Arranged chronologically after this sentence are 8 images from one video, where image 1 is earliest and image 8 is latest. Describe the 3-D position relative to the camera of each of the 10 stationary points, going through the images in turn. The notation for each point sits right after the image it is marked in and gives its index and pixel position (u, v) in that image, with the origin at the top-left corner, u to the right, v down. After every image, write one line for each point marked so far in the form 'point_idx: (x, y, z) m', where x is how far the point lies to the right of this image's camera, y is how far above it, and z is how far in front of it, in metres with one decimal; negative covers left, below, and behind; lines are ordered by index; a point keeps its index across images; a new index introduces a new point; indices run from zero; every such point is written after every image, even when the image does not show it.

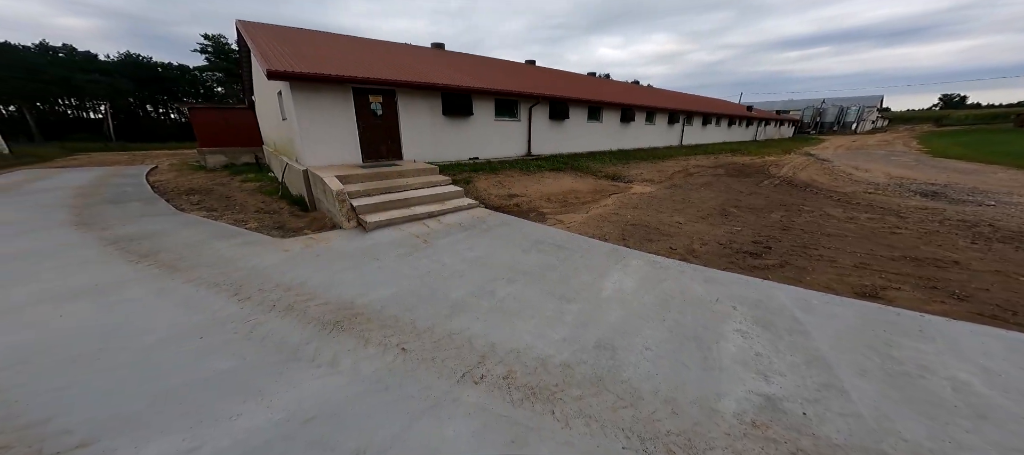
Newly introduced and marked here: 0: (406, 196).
0: (-1.9, +0.7, +6.0) m
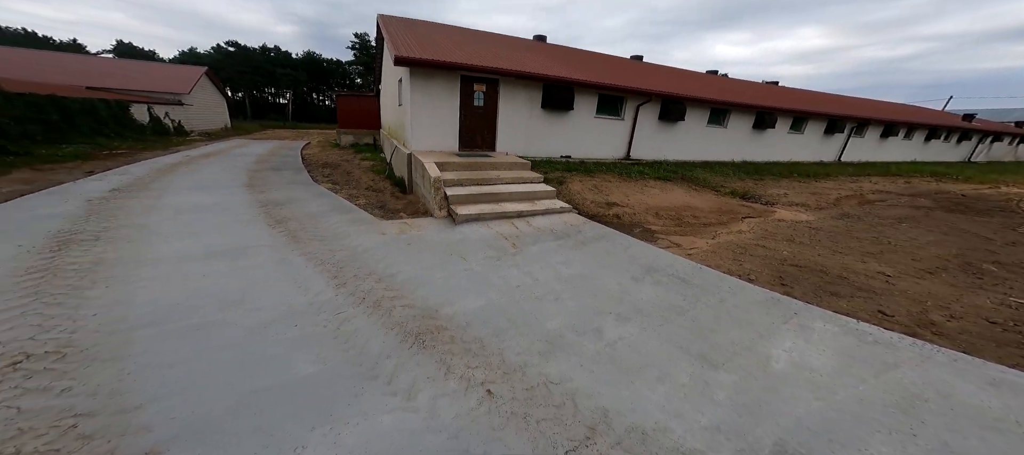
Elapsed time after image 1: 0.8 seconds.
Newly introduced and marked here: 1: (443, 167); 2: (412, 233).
0: (-0.2, +0.7, +5.6) m
1: (-1.3, +1.2, +5.9) m
2: (-1.5, 0.0, +4.8) m
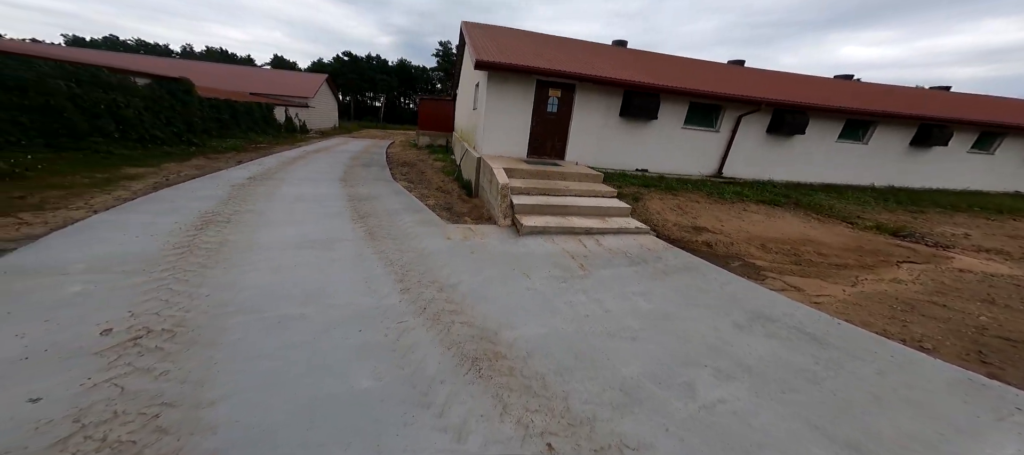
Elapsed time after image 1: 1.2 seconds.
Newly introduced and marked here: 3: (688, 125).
0: (+0.9, +0.4, +5.2) m
1: (-0.1, +1.0, +5.8) m
2: (-0.5, -0.1, +4.7) m
3: (+4.6, +2.6, +8.4) m
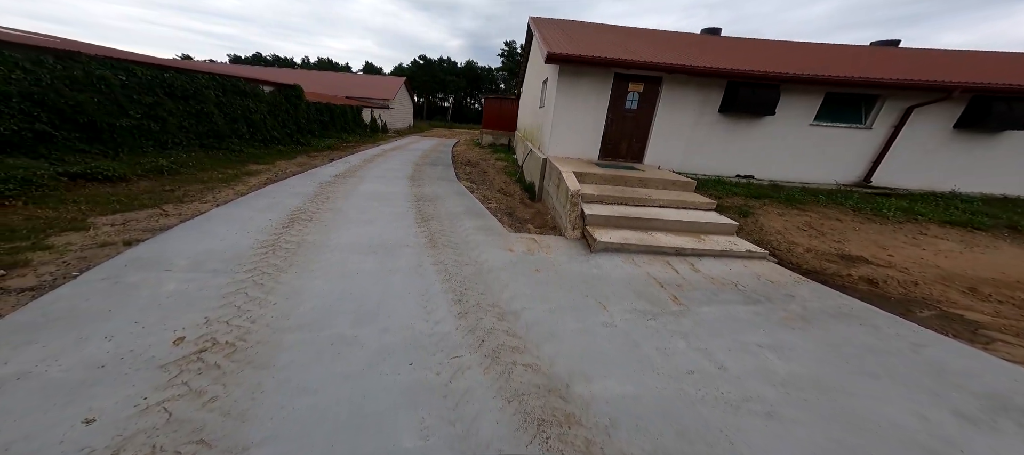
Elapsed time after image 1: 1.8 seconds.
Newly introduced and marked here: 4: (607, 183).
0: (+1.9, +0.2, +4.4) m
1: (+1.1, +0.8, +5.1) m
2: (+0.4, -0.3, +4.2) m
3: (+6.1, +2.3, +6.9) m
4: (+1.6, +0.7, +5.2) m
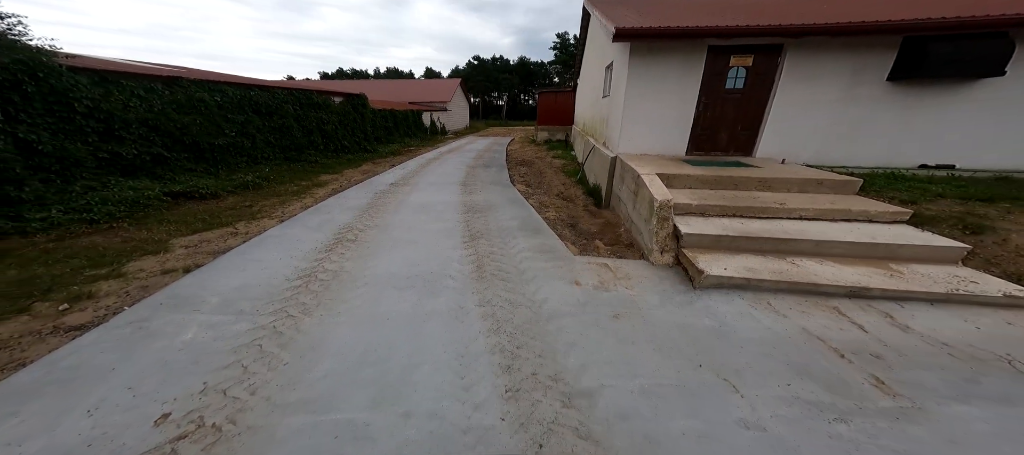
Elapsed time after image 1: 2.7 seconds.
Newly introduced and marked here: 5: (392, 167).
0: (+2.6, 0.0, +3.1) m
1: (+1.8, +0.6, +3.9) m
2: (+1.0, -0.6, +3.1) m
3: (+7.1, +2.2, +4.7) m
4: (+2.3, +0.5, +3.9) m
5: (-3.4, +1.7, +9.1) m
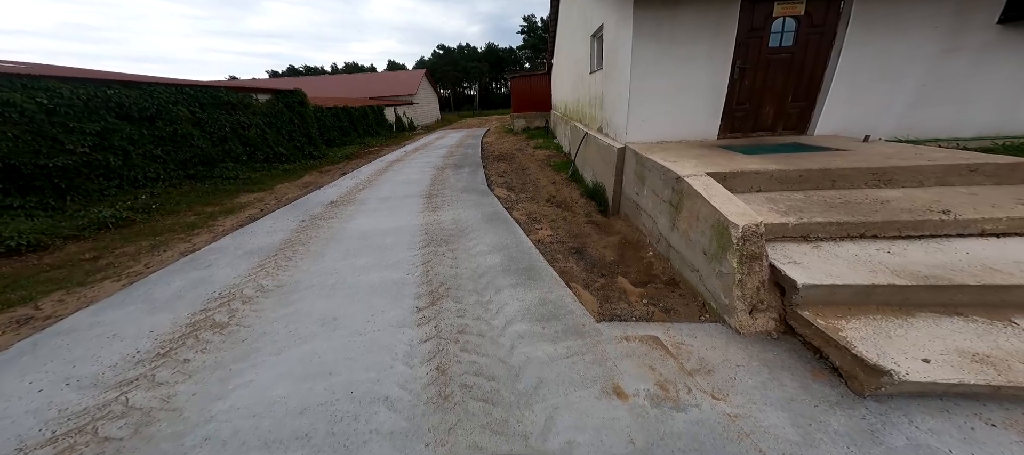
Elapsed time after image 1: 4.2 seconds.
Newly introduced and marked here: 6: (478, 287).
0: (+2.4, -0.2, +1.7) m
1: (+1.6, +0.4, +2.5) m
2: (+1.0, -0.8, +1.7) m
3: (+6.7, +2.4, +3.6) m
4: (+2.1, +0.3, +2.5) m
5: (-3.9, +1.2, +7.4) m
6: (-0.3, -0.5, +2.8) m
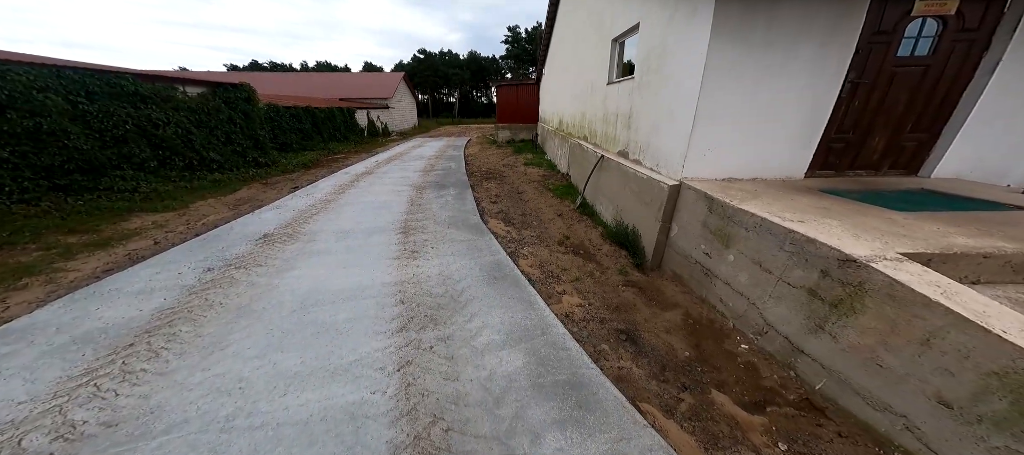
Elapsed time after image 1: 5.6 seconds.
0: (+2.7, -0.7, +0.9) m
1: (+1.9, -0.1, +1.6) m
2: (+1.3, -1.3, +0.7) m
3: (+6.9, +1.7, +3.2) m
4: (+2.4, -0.2, +1.6) m
5: (-4.1, +0.7, +5.9) m
6: (-0.1, -1.0, +1.6) m
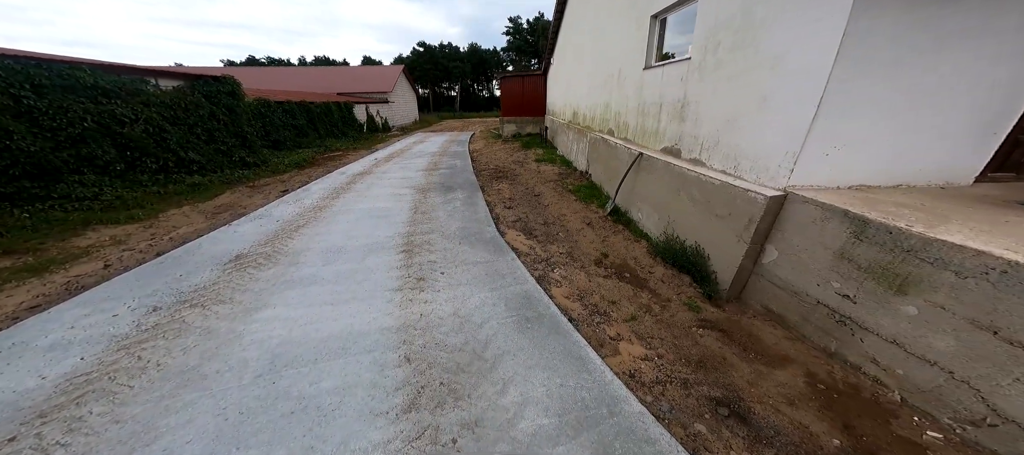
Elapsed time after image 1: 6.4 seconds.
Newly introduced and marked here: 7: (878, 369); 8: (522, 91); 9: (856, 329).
0: (+3.0, -0.9, +0.3) m
1: (+2.1, -0.3, +1.0) m
2: (+1.5, -1.5, +0.1) m
3: (+7.1, +1.7, +2.5) m
4: (+2.6, -0.3, +1.0) m
5: (-3.9, +0.5, +5.3) m
6: (+0.1, -1.1, +1.0) m
7: (+1.8, -0.7, +1.7) m
8: (+0.3, +5.1, +12.3) m
9: (+1.8, -0.5, +1.7) m
